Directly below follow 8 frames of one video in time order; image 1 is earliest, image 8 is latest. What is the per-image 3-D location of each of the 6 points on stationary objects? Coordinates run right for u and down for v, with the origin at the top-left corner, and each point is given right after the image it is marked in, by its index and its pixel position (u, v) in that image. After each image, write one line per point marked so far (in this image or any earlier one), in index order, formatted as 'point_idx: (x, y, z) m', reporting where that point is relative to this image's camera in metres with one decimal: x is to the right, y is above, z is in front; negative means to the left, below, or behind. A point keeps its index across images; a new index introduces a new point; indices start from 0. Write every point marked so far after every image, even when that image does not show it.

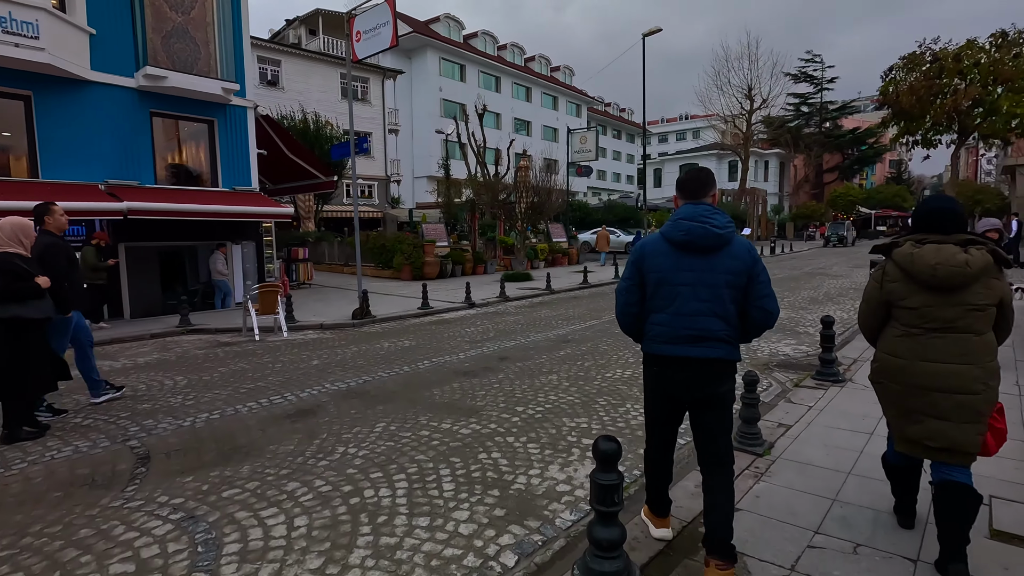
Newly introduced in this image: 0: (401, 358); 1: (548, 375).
0: (-1.8, -1.1, +8.7) m
1: (+0.5, -1.2, +7.5) m
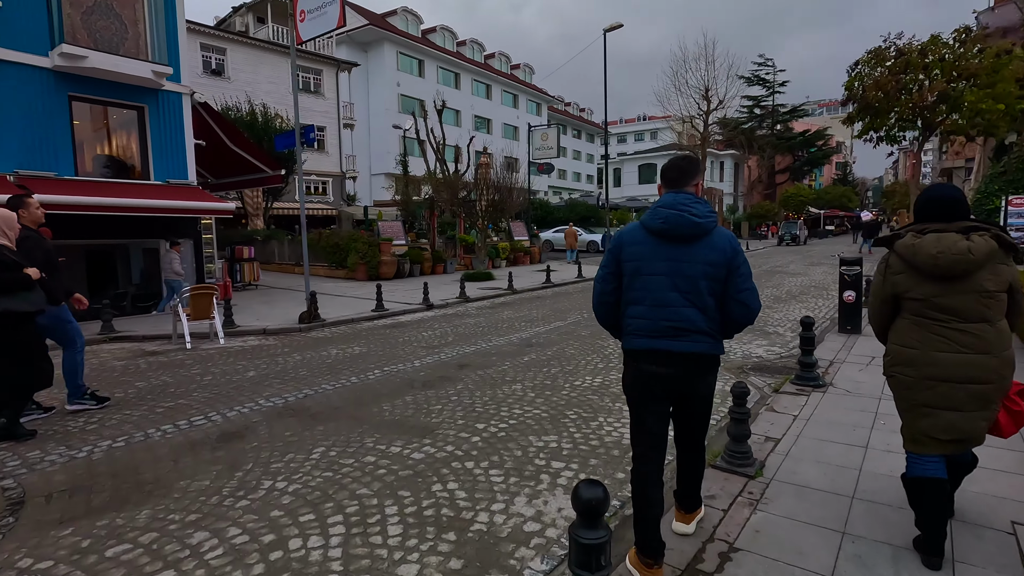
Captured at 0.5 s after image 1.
0: (-2.4, -1.2, +7.9) m
1: (0.0, -1.2, +6.8) m
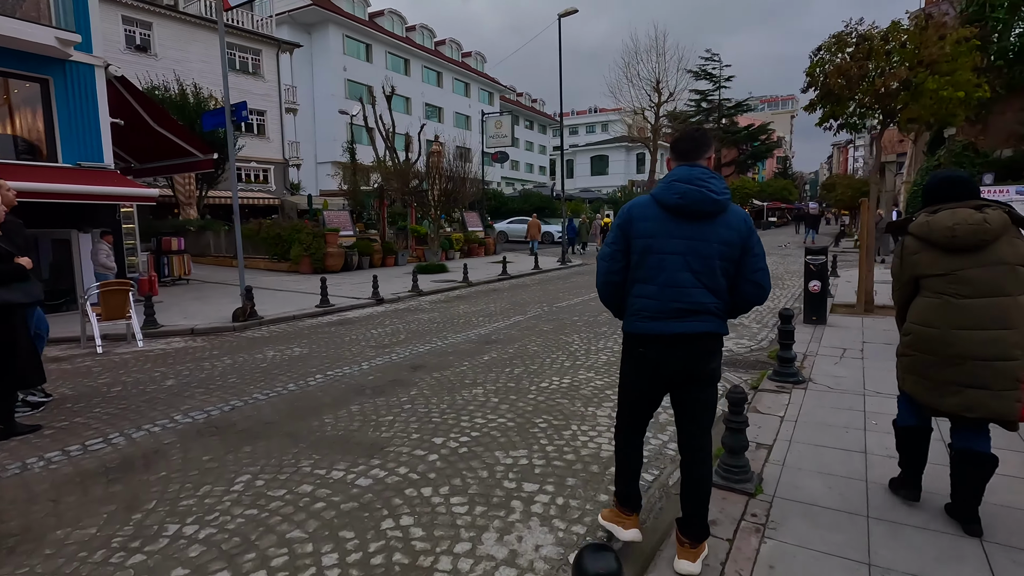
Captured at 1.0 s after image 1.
0: (-2.9, -1.1, +7.0) m
1: (-0.5, -1.2, +6.2) m
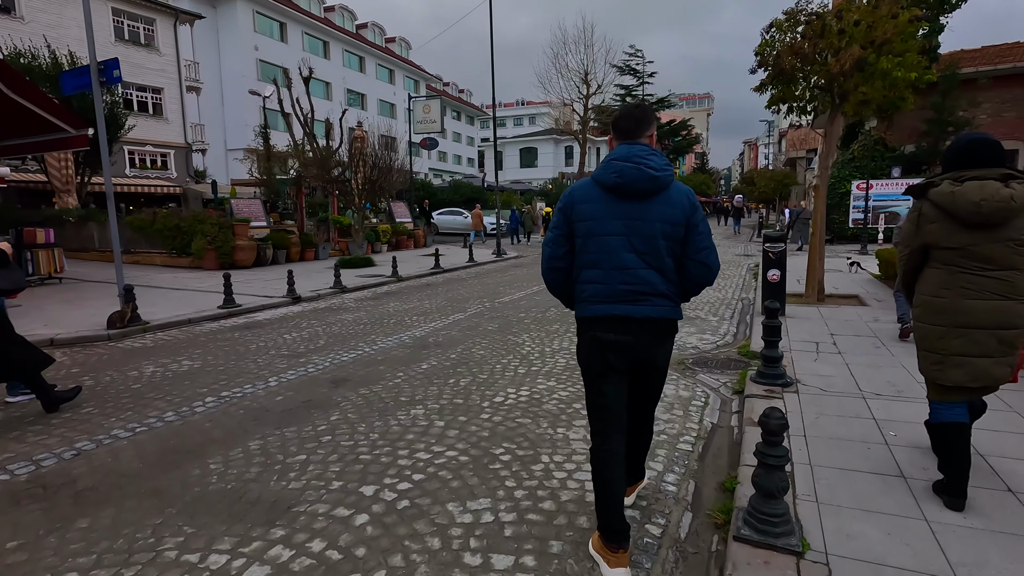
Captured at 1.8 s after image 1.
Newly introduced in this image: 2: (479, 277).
0: (-3.5, -1.1, +5.5) m
1: (-0.9, -1.1, +5.0) m
2: (-1.0, +0.3, +15.6) m
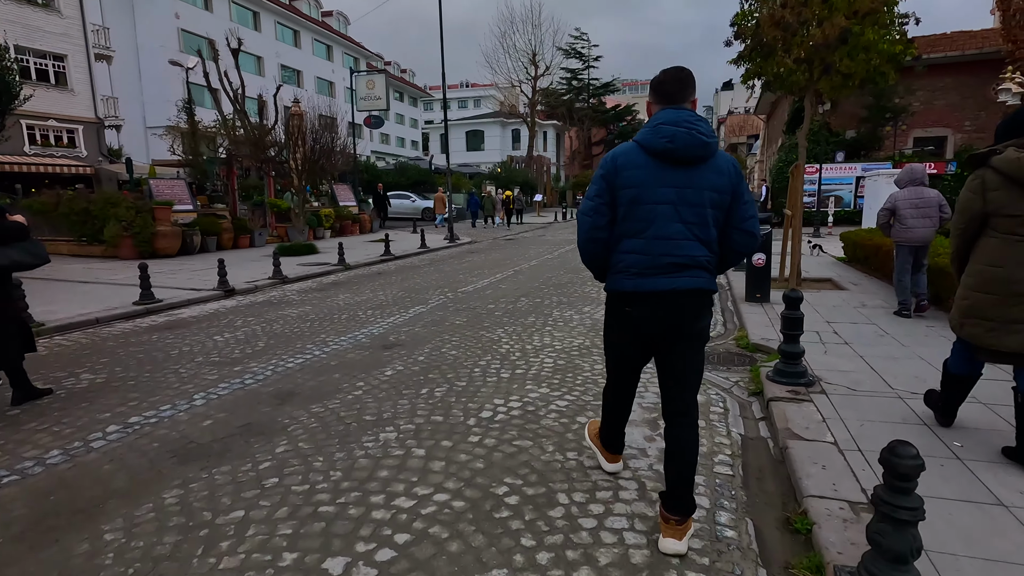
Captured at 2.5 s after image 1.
0: (-3.6, -1.1, +4.3) m
1: (-1.0, -1.1, +4.0) m
2: (-2.1, +0.6, +14.5) m
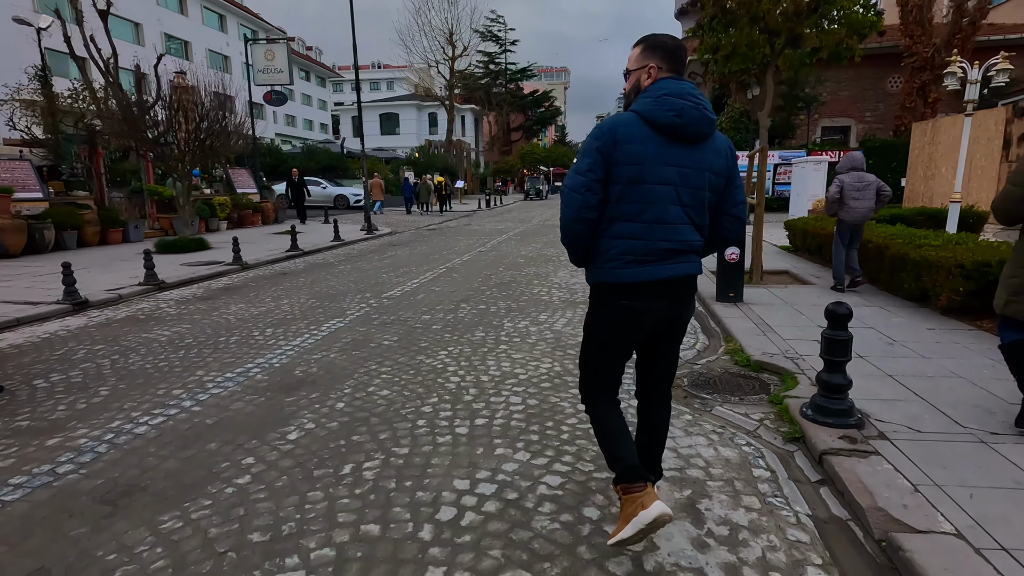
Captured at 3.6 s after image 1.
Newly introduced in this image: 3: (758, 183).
0: (-3.7, -1.3, +2.3) m
1: (-1.1, -1.3, +2.4) m
2: (-3.8, +0.6, +12.6) m
3: (+3.9, +1.7, +8.5) m
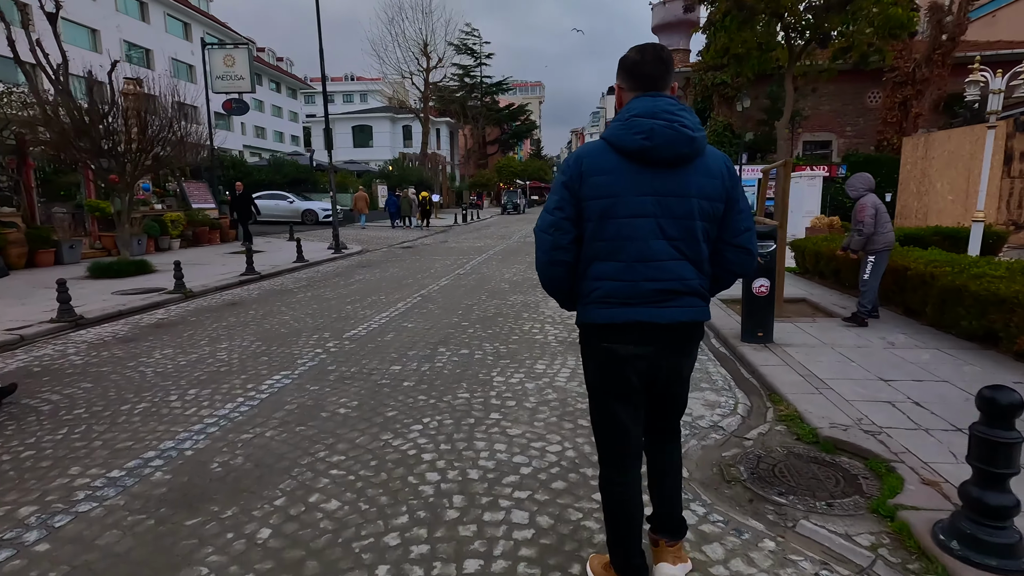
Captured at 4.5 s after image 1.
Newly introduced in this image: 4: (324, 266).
0: (-3.6, -1.7, +0.8) m
1: (-1.0, -1.6, +1.1) m
2: (-4.2, 0.0, +11.2) m
3: (+3.7, +1.2, +7.5) m
4: (-5.0, +0.6, +14.4) m
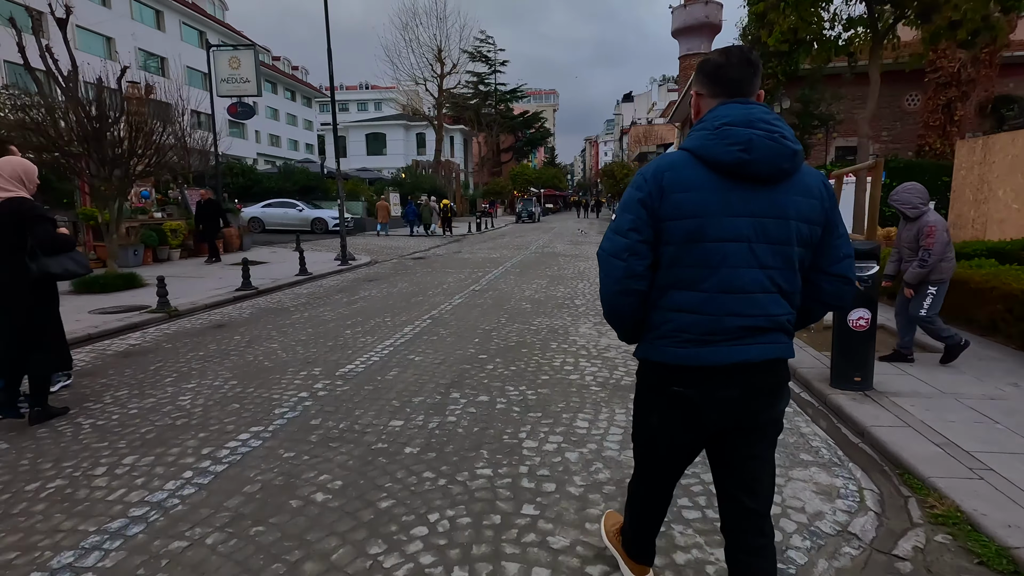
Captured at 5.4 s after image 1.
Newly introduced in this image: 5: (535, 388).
0: (-3.4, -1.9, -0.4) m
1: (-0.8, -1.8, -0.2) m
2: (-3.8, -0.3, +10.0) m
3: (+4.1, +0.9, +6.2) m
4: (-4.5, +0.2, +13.3) m
5: (+0.2, -1.0, +5.2) m
